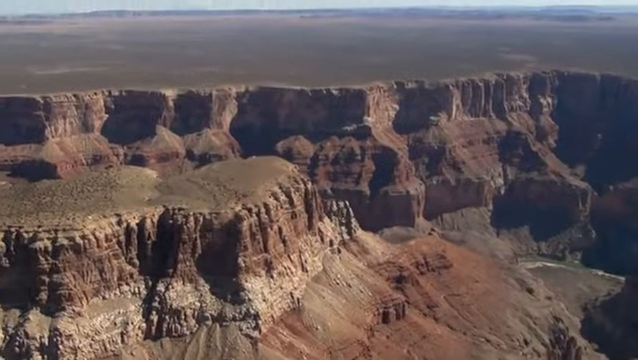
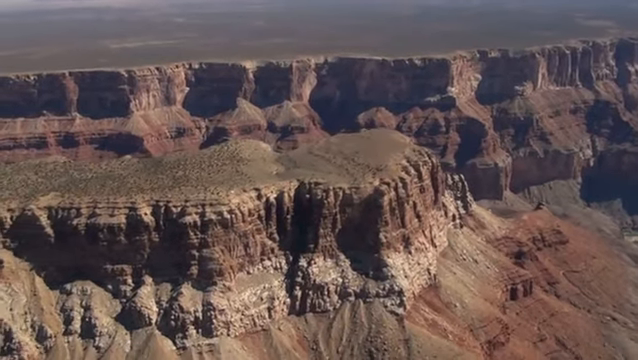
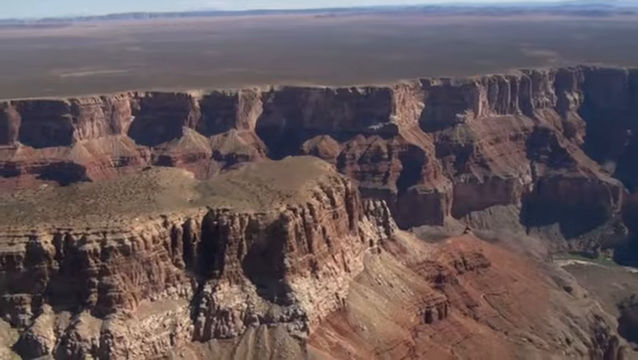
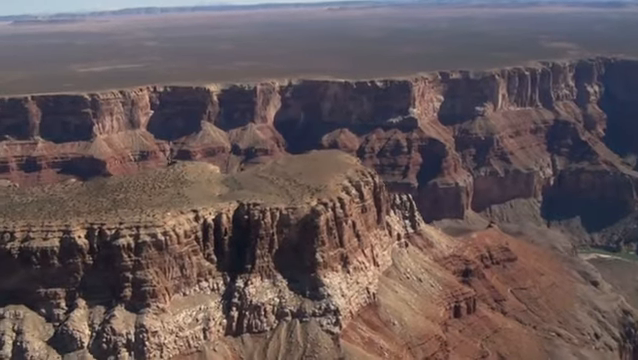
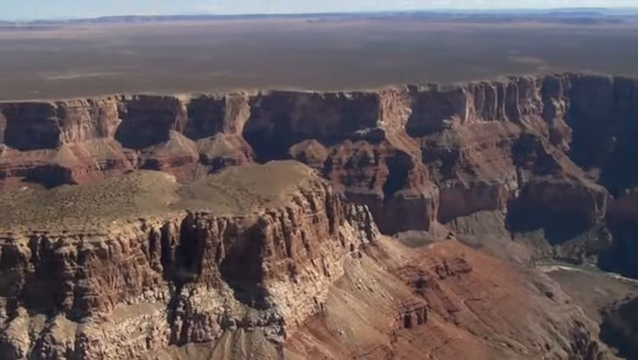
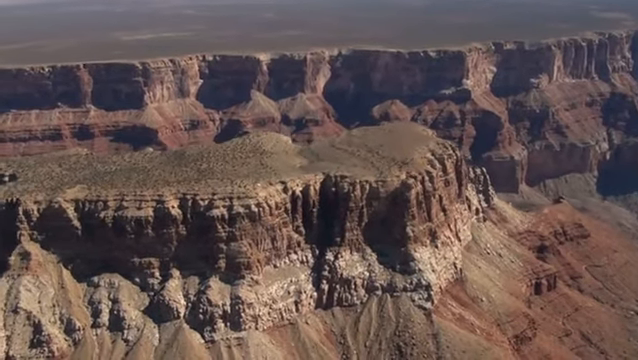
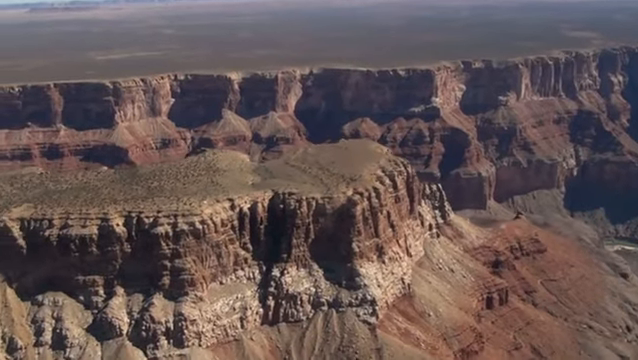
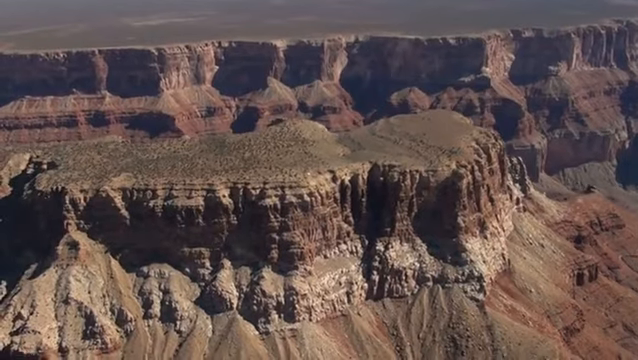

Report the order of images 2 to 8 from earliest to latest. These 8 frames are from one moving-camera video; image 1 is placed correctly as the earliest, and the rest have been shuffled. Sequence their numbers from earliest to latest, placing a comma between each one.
5, 3, 4, 7, 2, 6, 8
